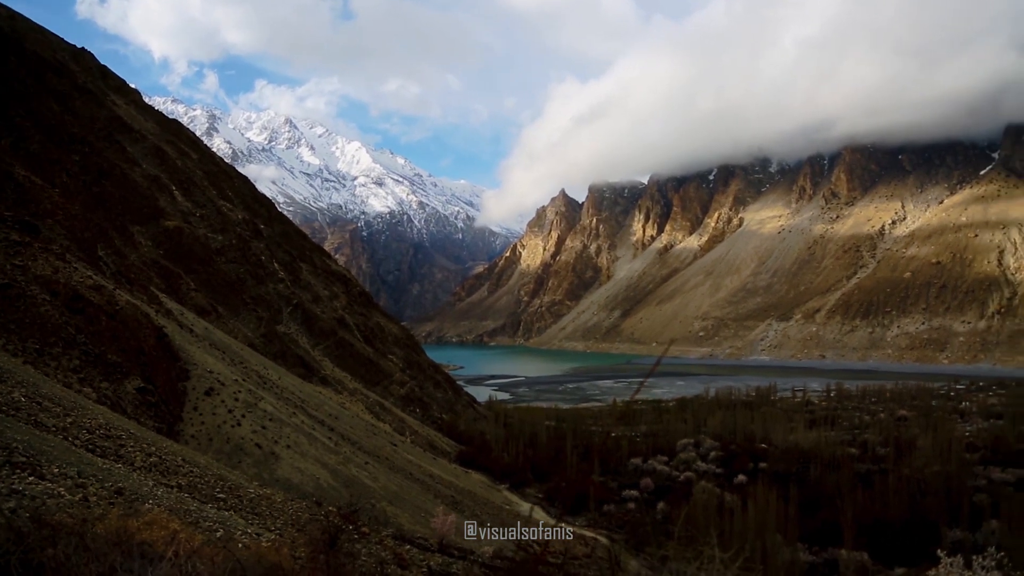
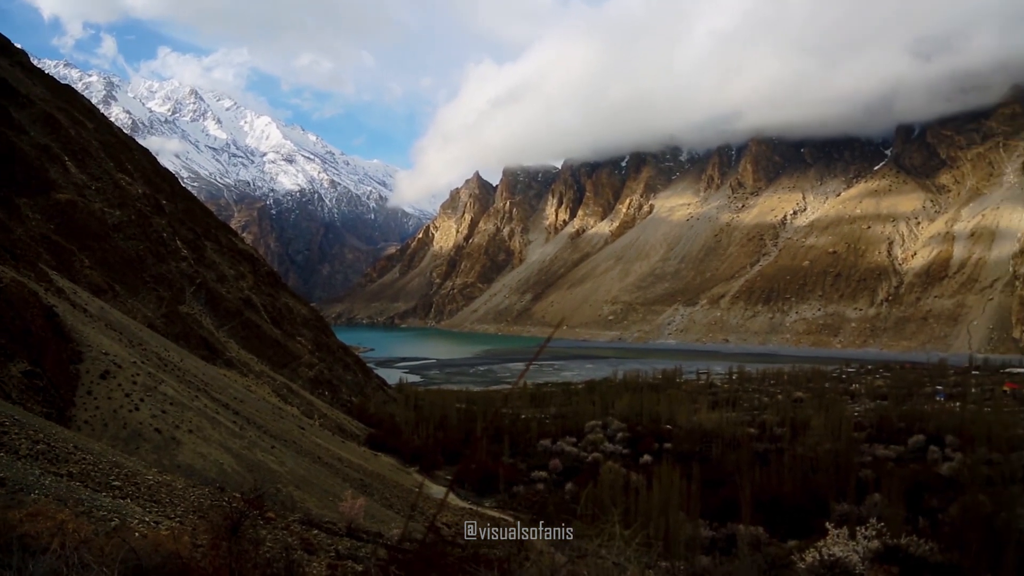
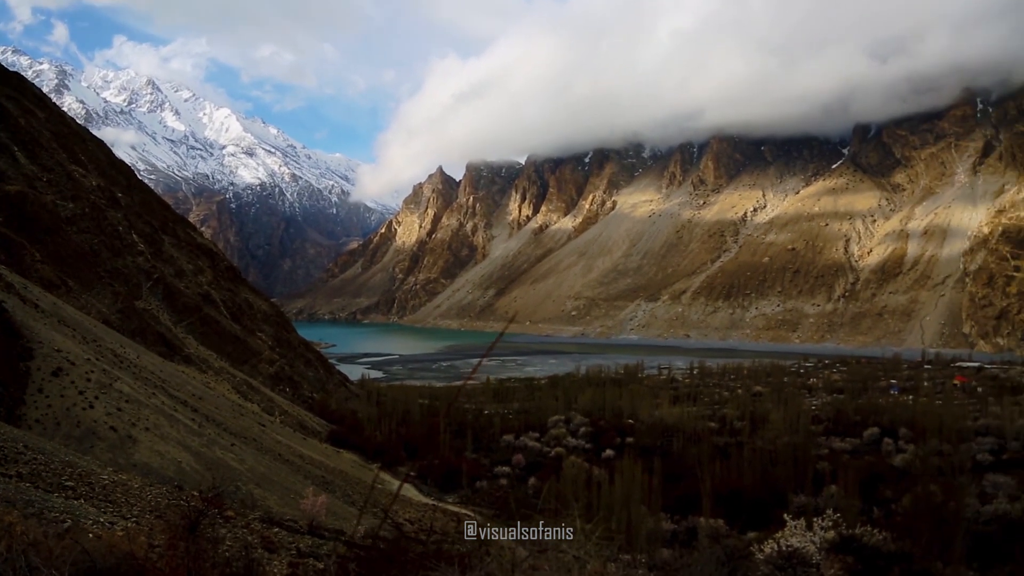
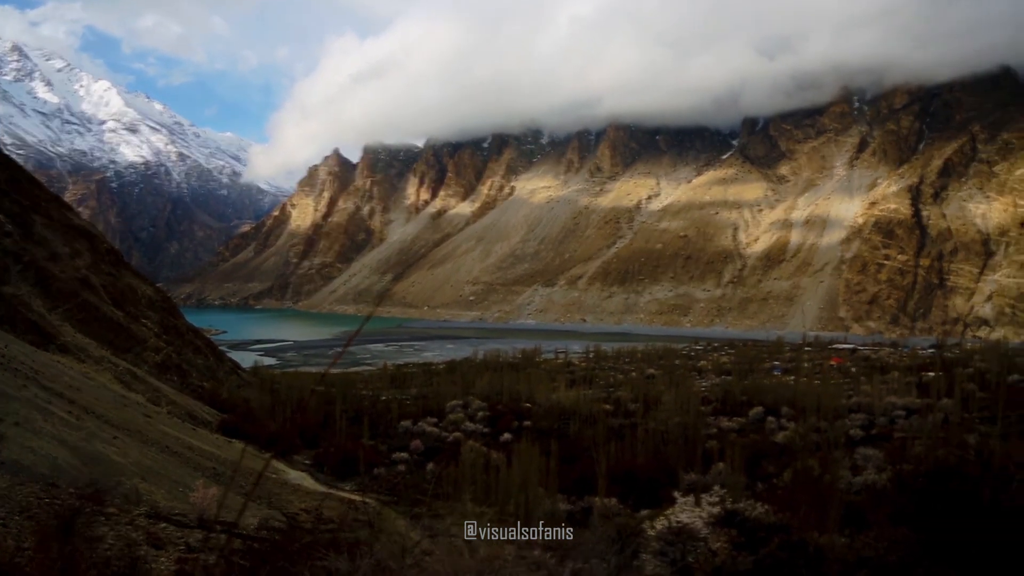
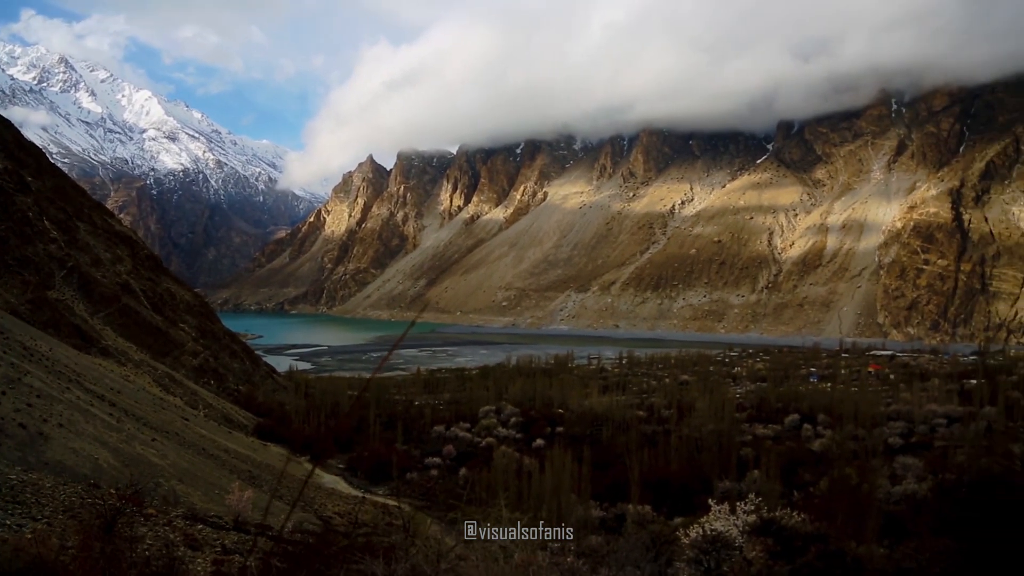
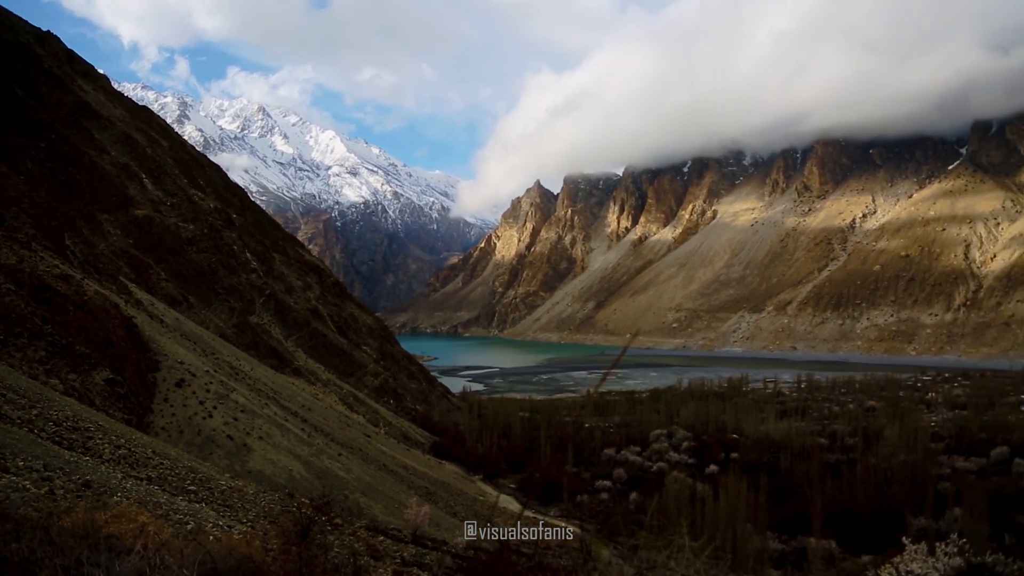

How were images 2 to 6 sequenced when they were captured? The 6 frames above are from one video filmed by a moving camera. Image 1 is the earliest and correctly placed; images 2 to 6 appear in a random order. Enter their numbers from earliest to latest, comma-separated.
6, 2, 3, 5, 4
